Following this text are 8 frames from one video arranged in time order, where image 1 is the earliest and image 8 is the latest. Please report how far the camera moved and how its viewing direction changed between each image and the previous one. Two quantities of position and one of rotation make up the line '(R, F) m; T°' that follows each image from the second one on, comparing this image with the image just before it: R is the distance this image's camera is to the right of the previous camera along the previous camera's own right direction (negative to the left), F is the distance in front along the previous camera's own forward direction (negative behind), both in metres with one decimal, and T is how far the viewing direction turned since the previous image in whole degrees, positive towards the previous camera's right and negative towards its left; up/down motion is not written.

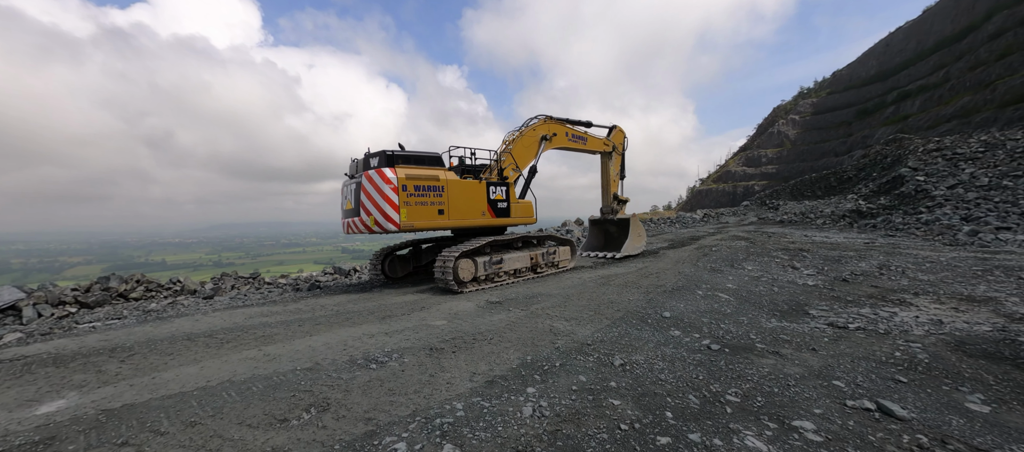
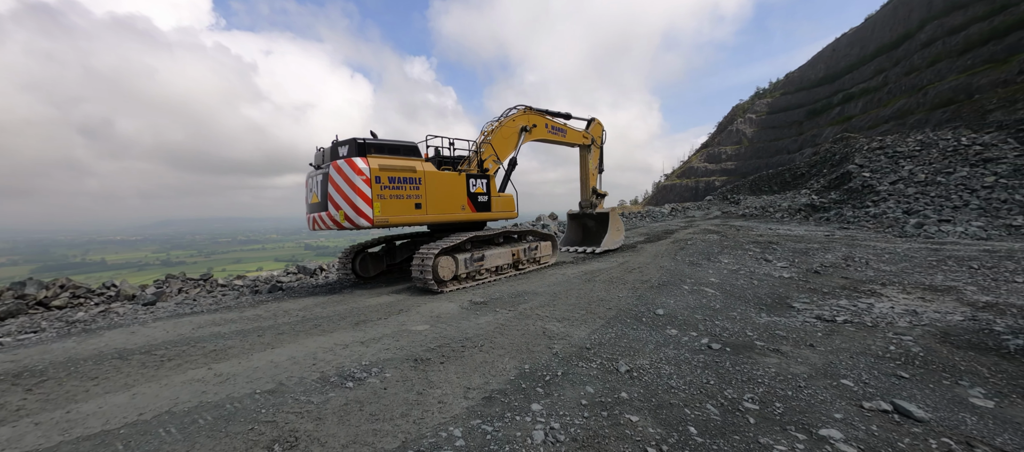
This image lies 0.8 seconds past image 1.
(-0.2, +0.4) m; +5°
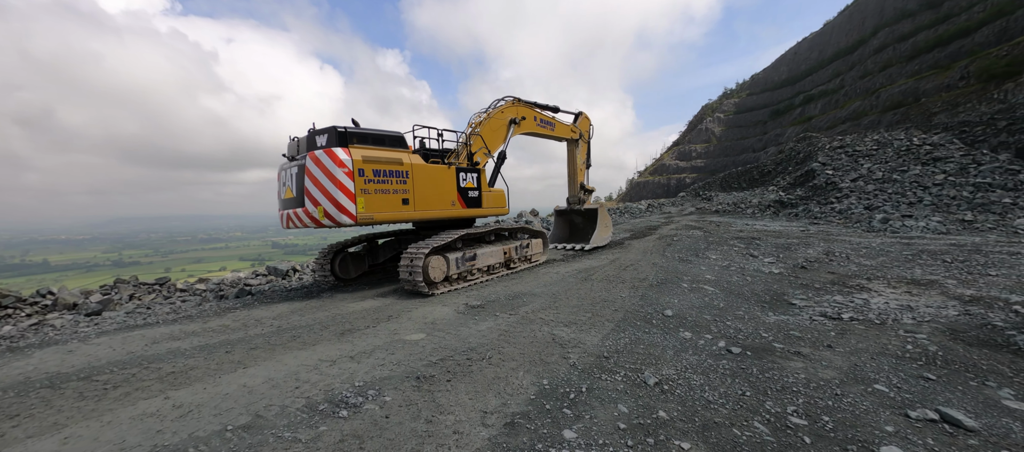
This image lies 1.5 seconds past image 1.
(-0.3, +0.4) m; +4°
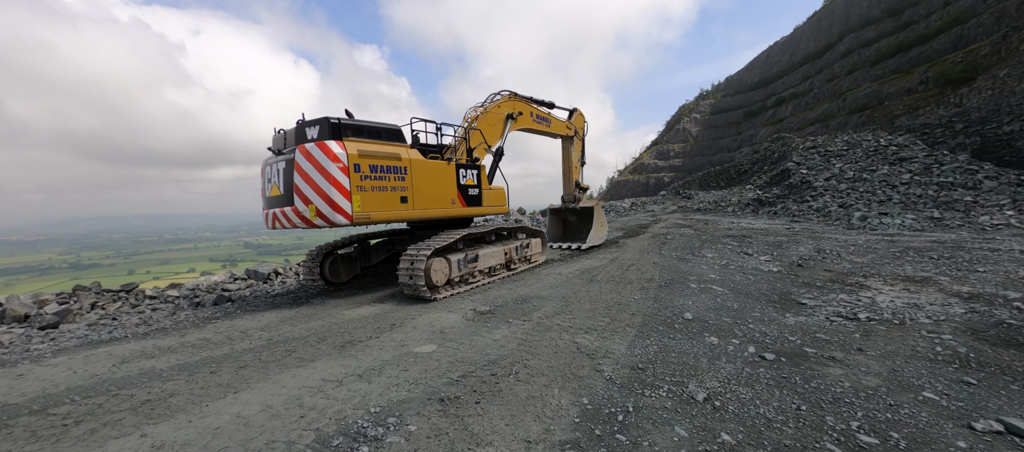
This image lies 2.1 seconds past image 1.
(-0.4, +0.3) m; +3°
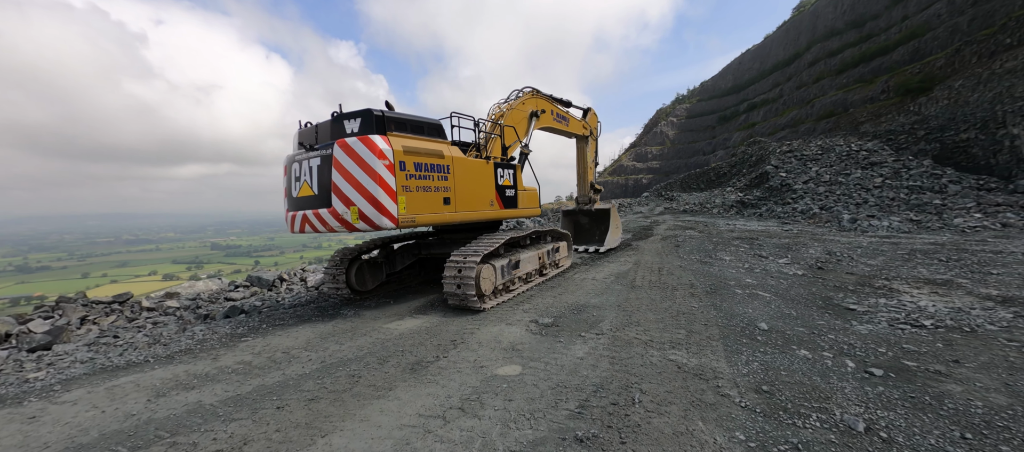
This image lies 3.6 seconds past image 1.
(-1.0, +0.4) m; +3°
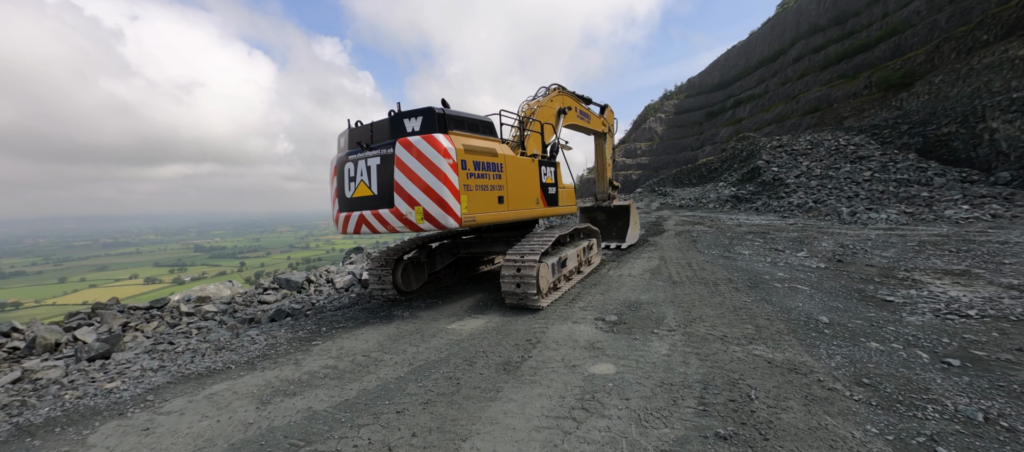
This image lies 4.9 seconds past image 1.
(-0.8, 0.0) m; +2°
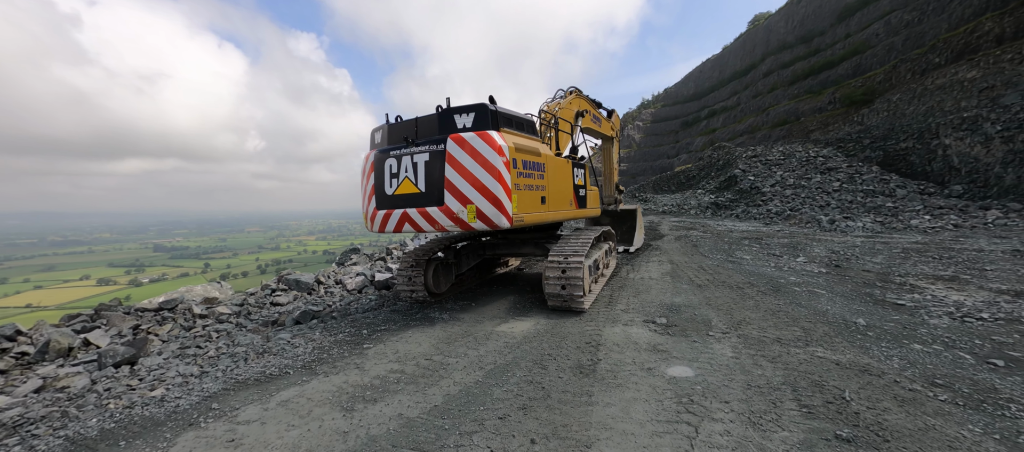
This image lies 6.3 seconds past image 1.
(-0.8, +0.1) m; +3°
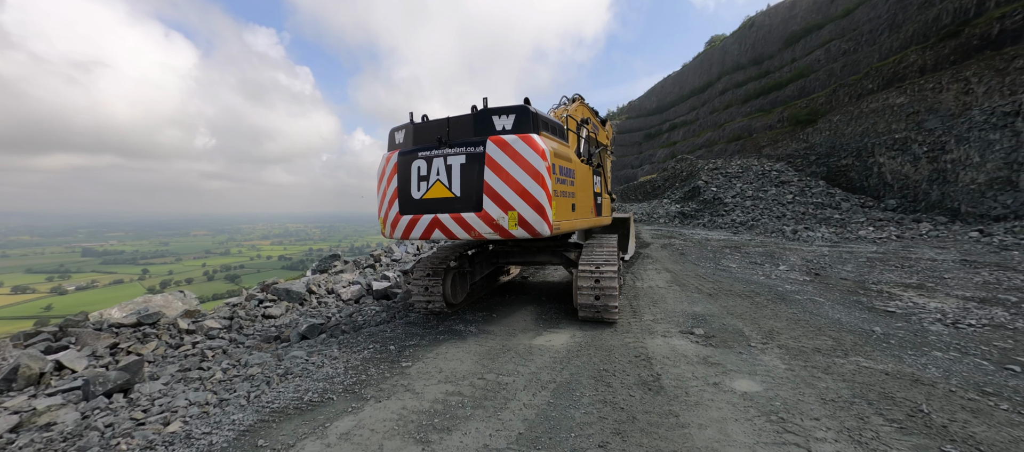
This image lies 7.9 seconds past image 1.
(-0.8, +0.2) m; +5°
